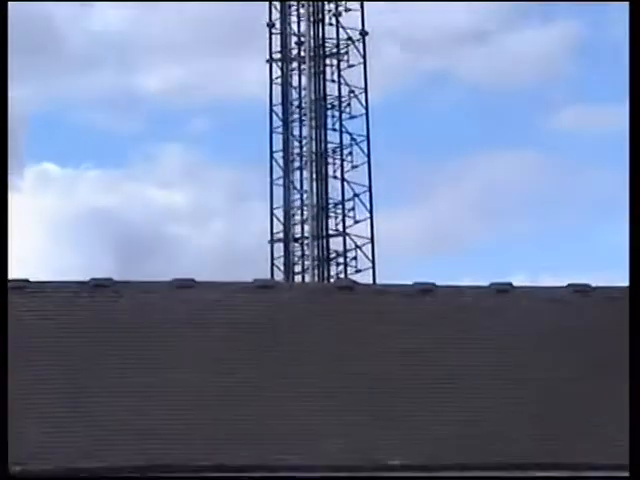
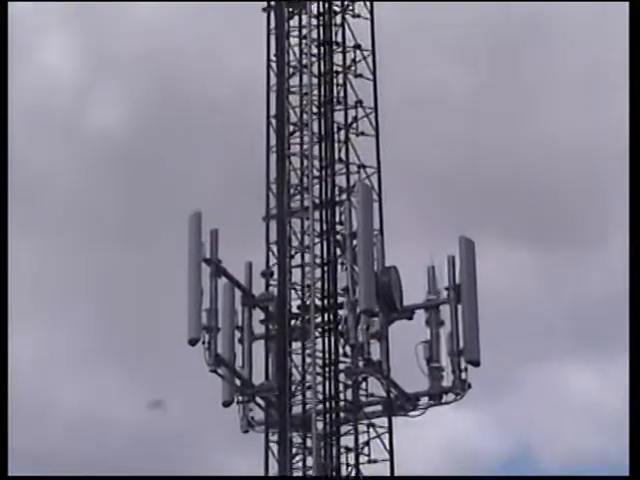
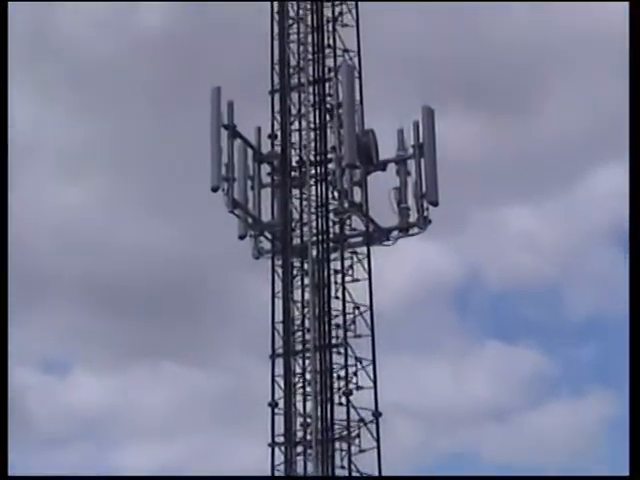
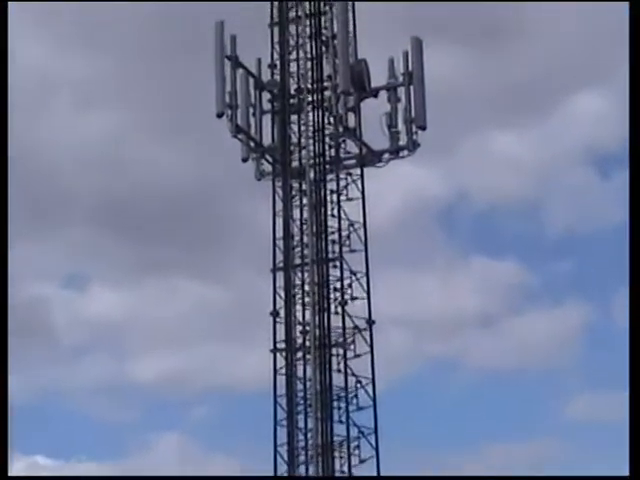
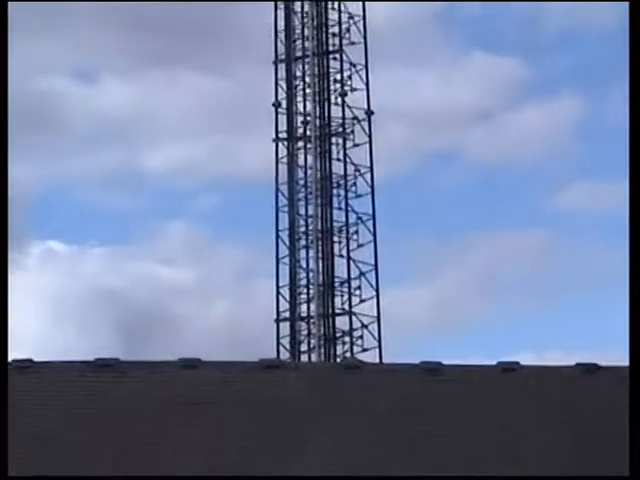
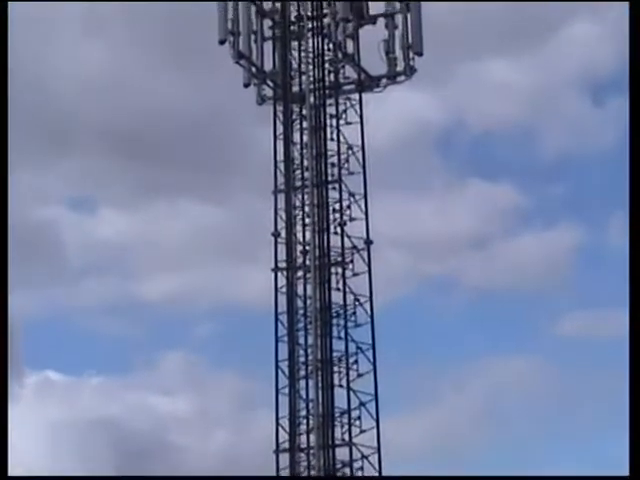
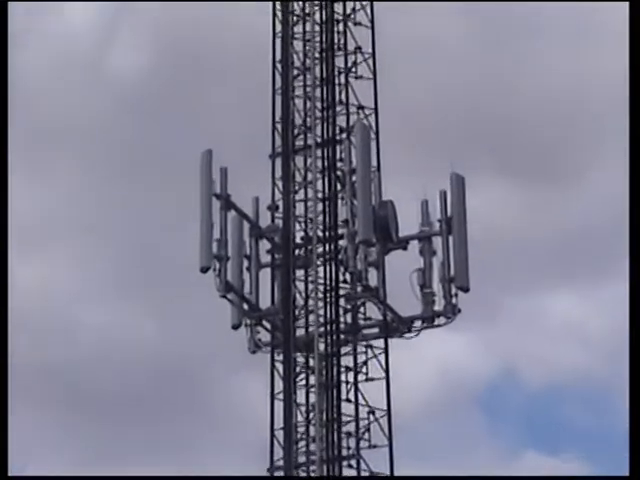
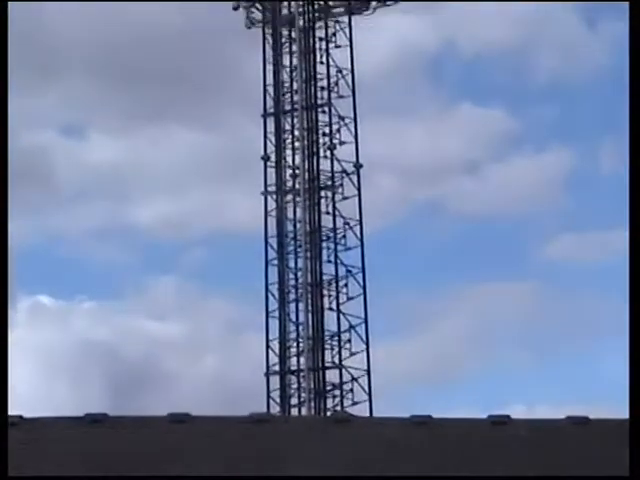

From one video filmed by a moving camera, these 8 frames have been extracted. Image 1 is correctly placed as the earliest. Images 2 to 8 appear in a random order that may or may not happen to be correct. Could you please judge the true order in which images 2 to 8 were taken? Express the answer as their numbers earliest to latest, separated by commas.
5, 8, 6, 4, 3, 7, 2
